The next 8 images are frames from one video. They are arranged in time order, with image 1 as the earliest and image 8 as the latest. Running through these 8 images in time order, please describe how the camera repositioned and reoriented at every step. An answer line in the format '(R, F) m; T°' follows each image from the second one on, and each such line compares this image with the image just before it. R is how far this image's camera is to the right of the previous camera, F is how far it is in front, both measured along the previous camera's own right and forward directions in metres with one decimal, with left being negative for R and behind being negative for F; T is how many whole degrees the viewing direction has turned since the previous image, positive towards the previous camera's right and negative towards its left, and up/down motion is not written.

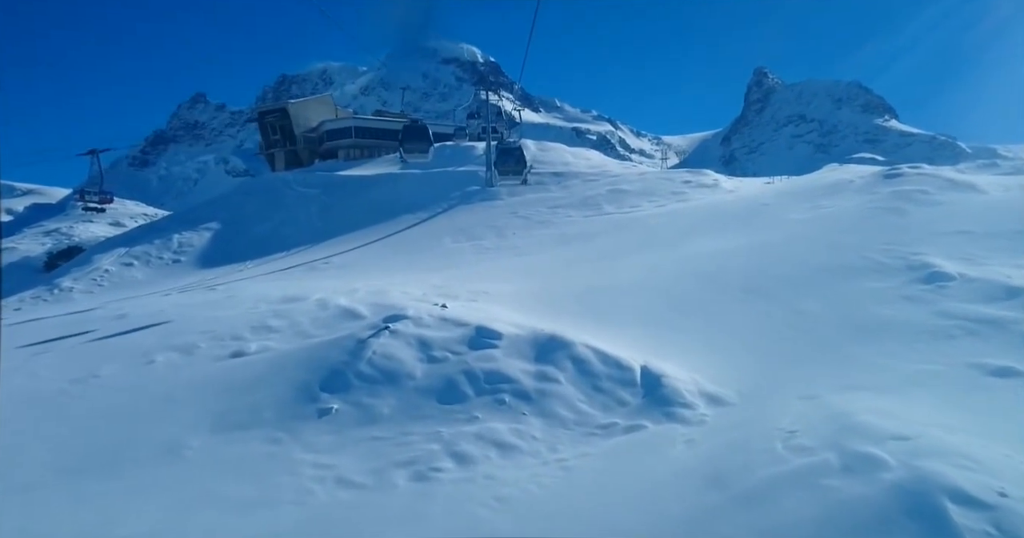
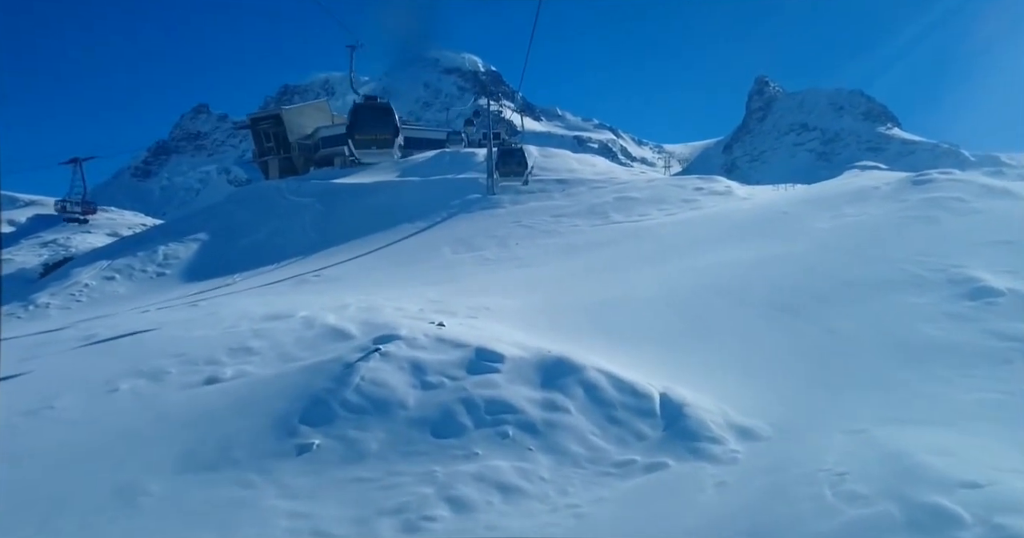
(0.0, +0.7) m; 0°
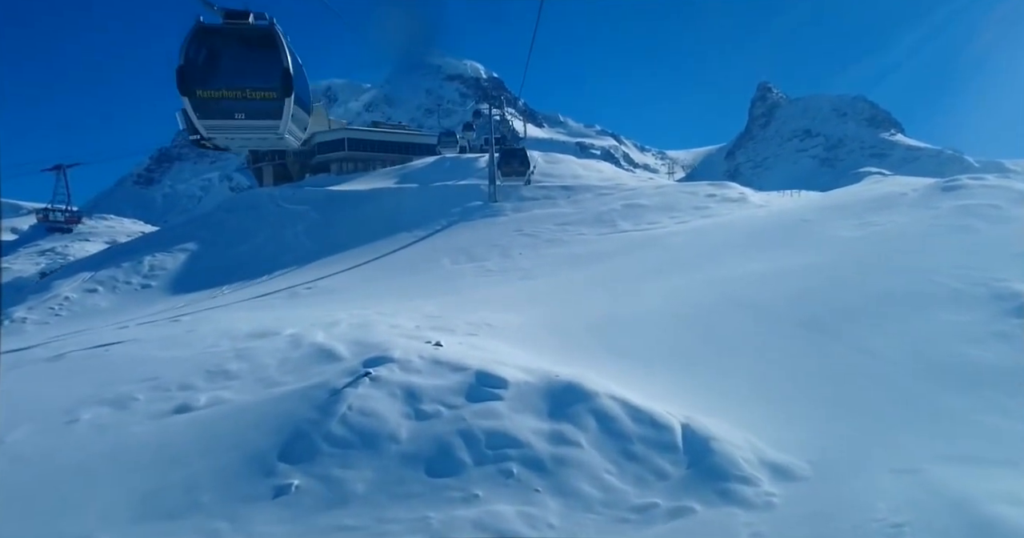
(0.0, +0.7) m; 0°
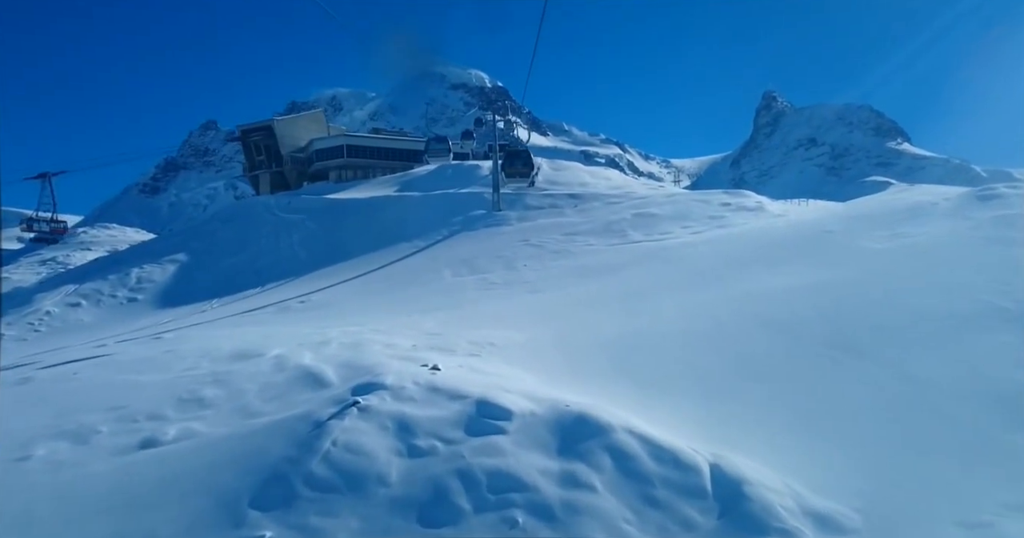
(0.0, +0.7) m; 0°
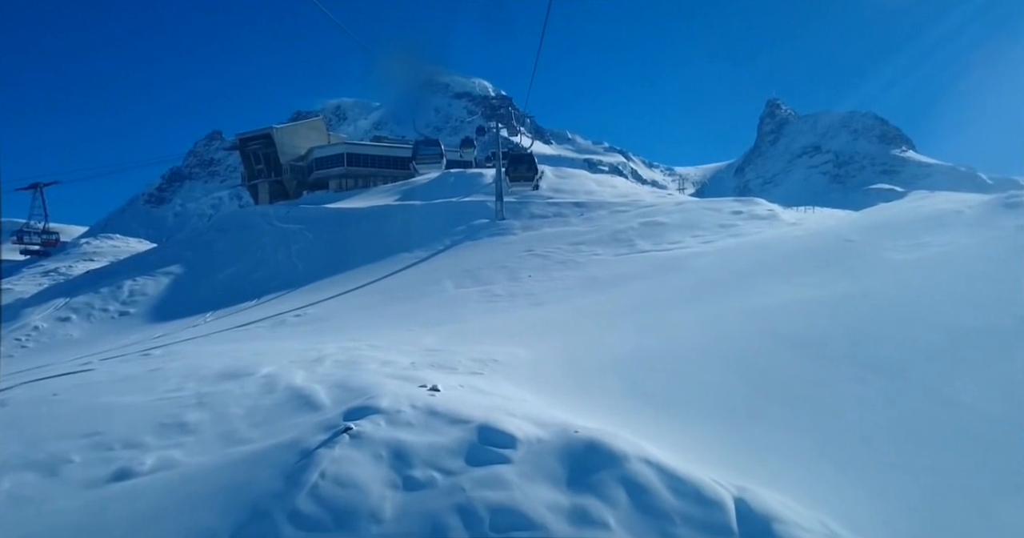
(0.0, +0.4) m; 0°
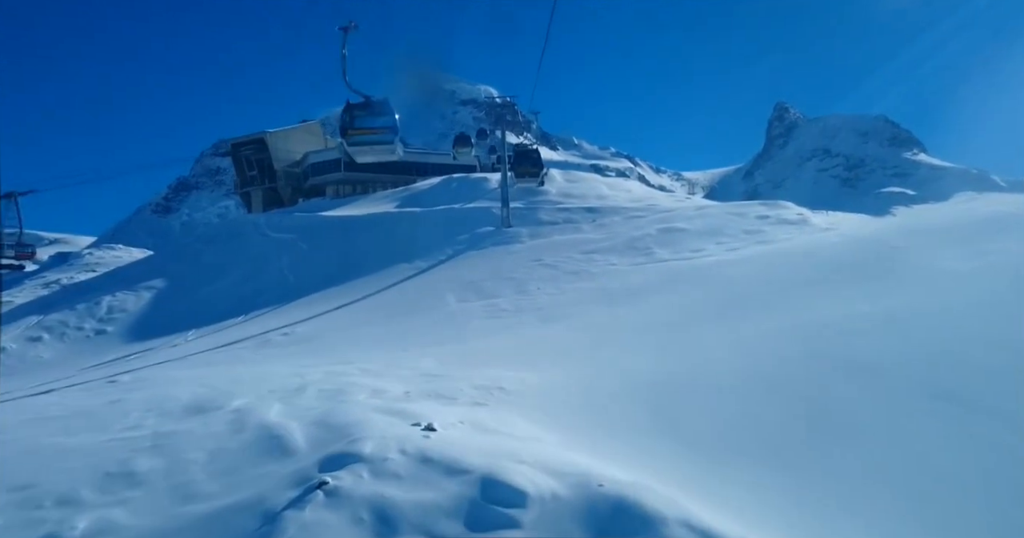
(0.0, +0.9) m; -1°
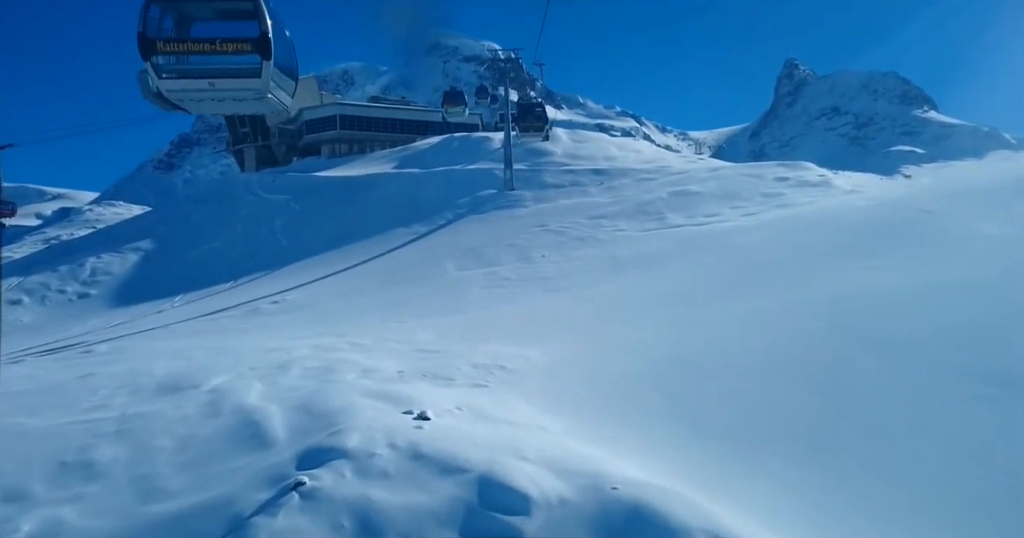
(0.0, +0.6) m; 0°
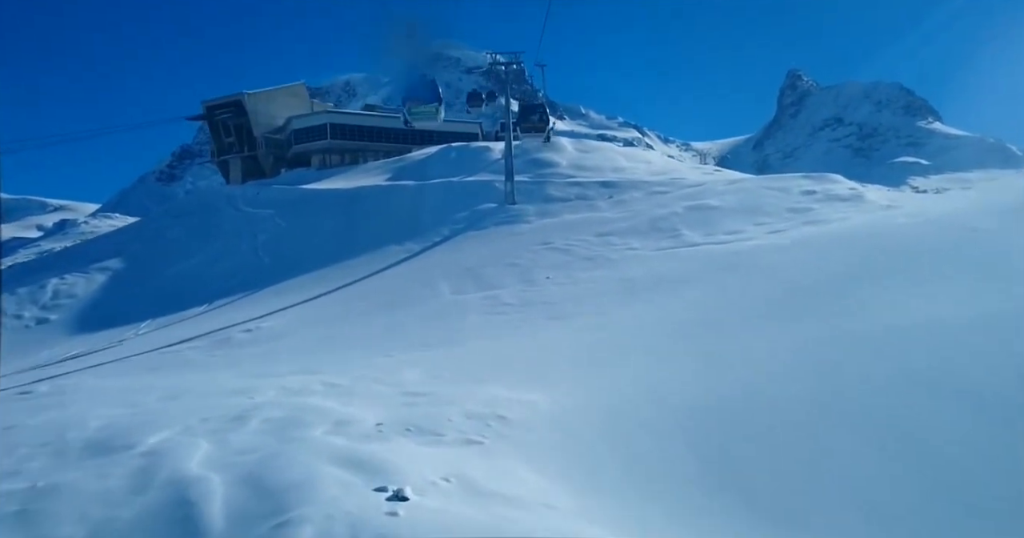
(0.0, +1.0) m; 0°
